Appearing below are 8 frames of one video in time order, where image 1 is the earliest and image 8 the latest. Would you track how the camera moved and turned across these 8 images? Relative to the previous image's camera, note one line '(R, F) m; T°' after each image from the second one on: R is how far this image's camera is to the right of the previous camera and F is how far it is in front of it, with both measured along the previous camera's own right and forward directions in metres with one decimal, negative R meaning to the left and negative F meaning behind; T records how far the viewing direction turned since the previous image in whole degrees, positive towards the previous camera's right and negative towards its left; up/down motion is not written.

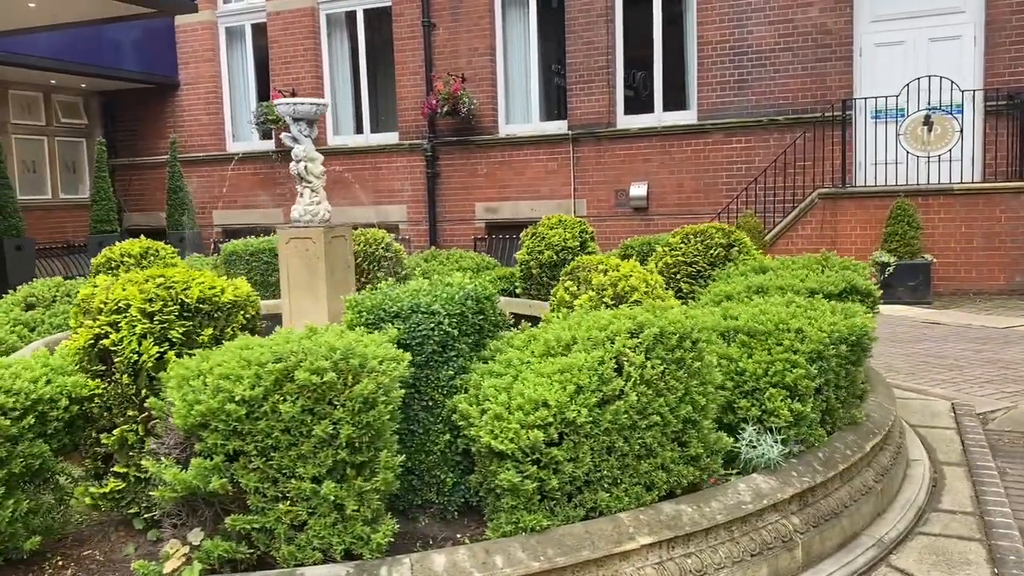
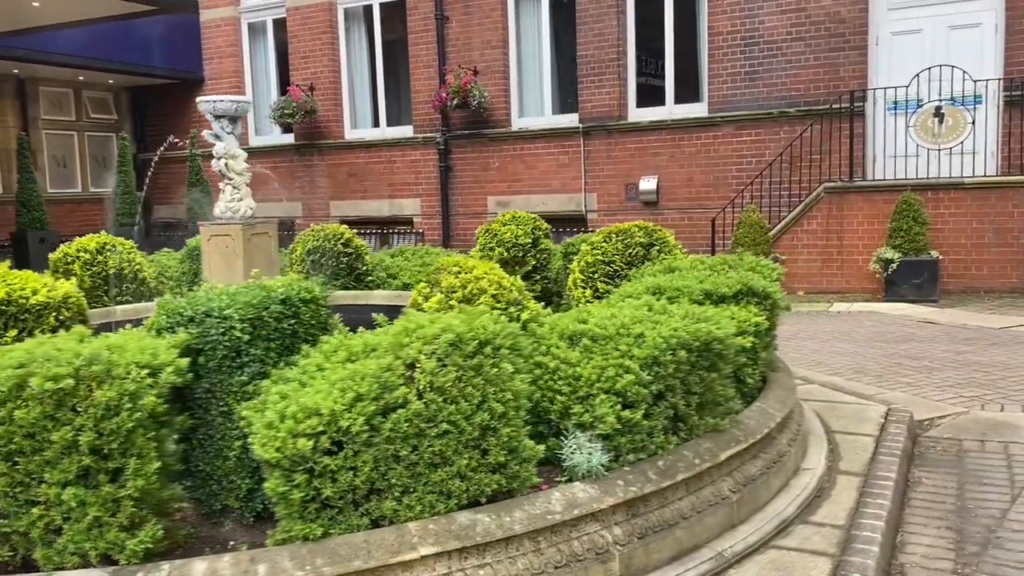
(+0.7, +0.1) m; -4°
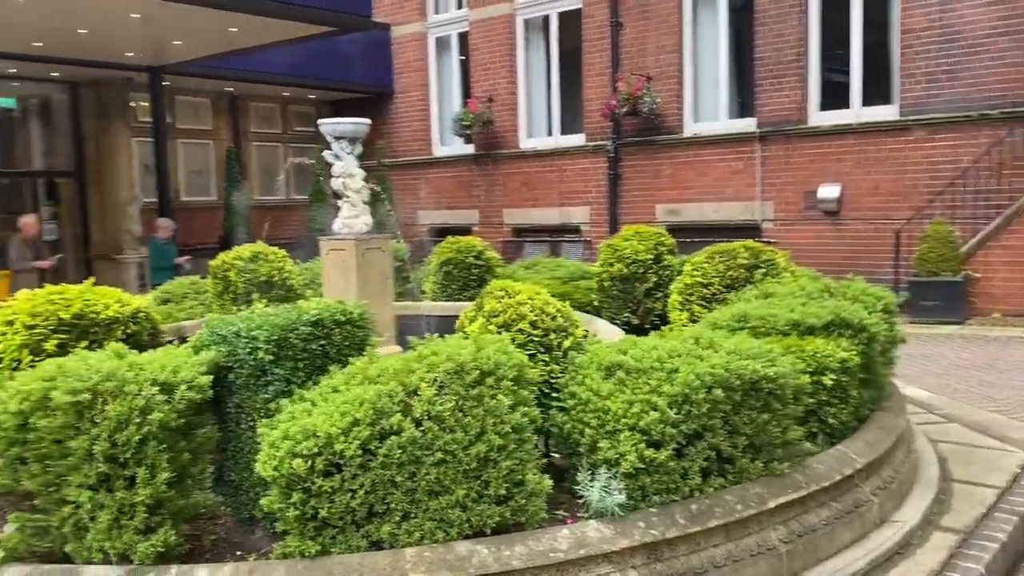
(+0.5, +0.1) m; -13°
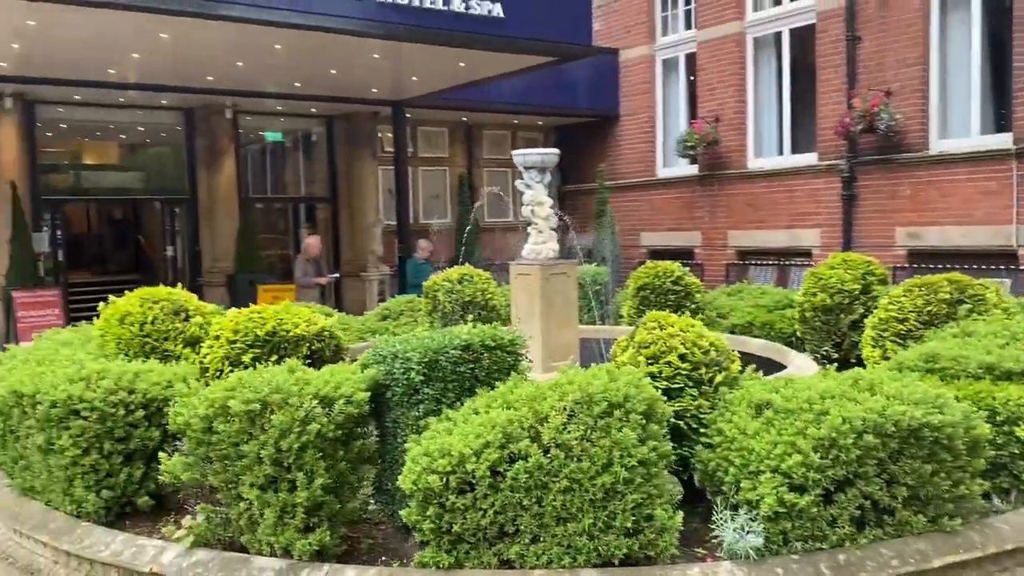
(+0.3, 0.0) m; -15°
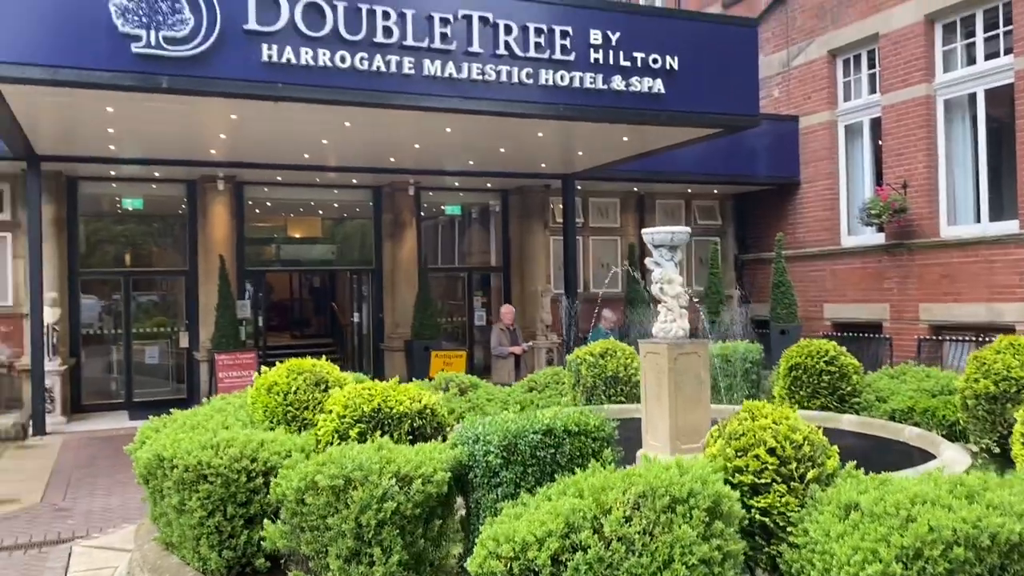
(+0.3, 0.0) m; -12°
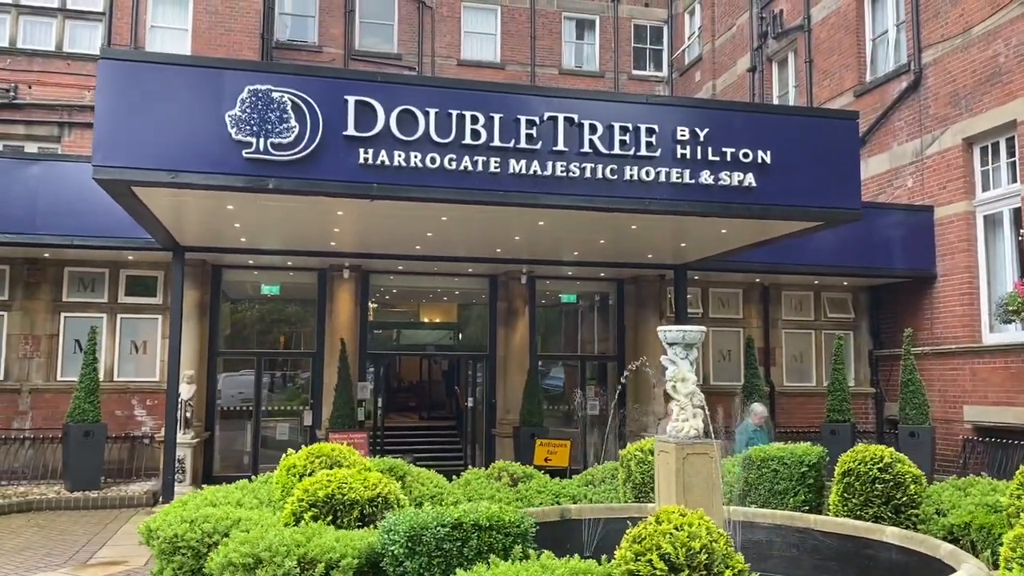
(+0.8, -0.1) m; -10°
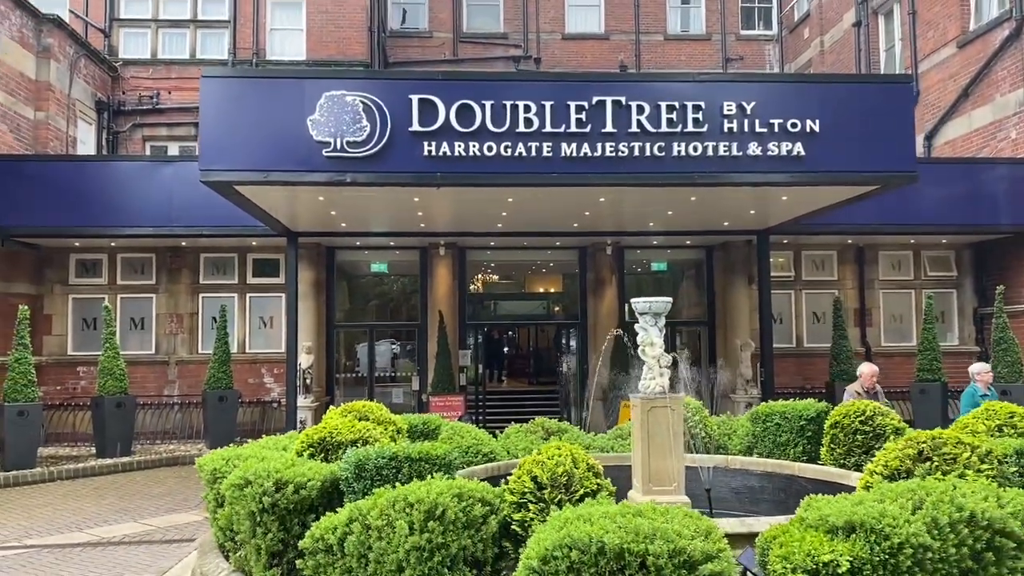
(+1.0, -0.8) m; -9°
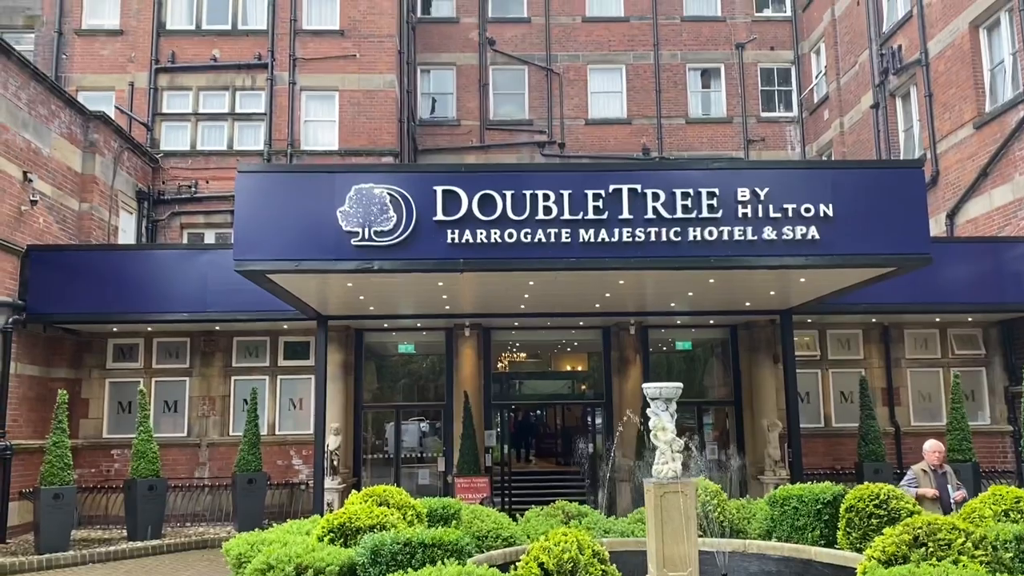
(+0.1, -0.3) m; -2°
